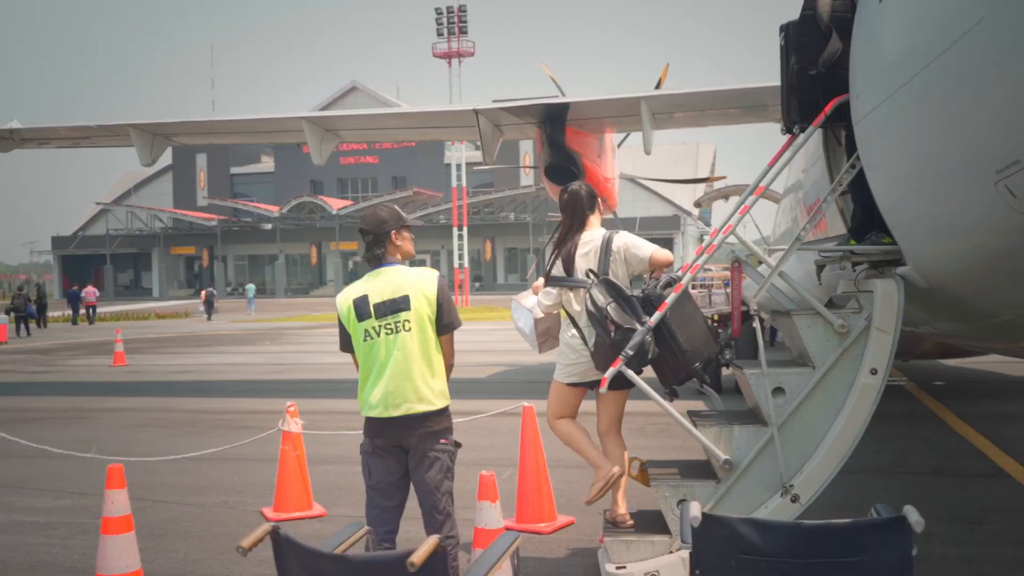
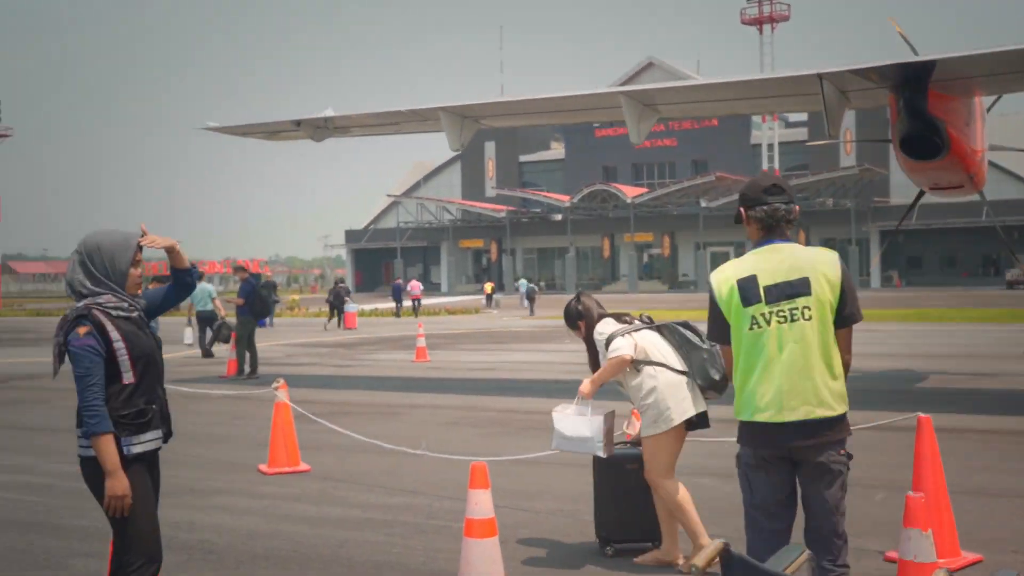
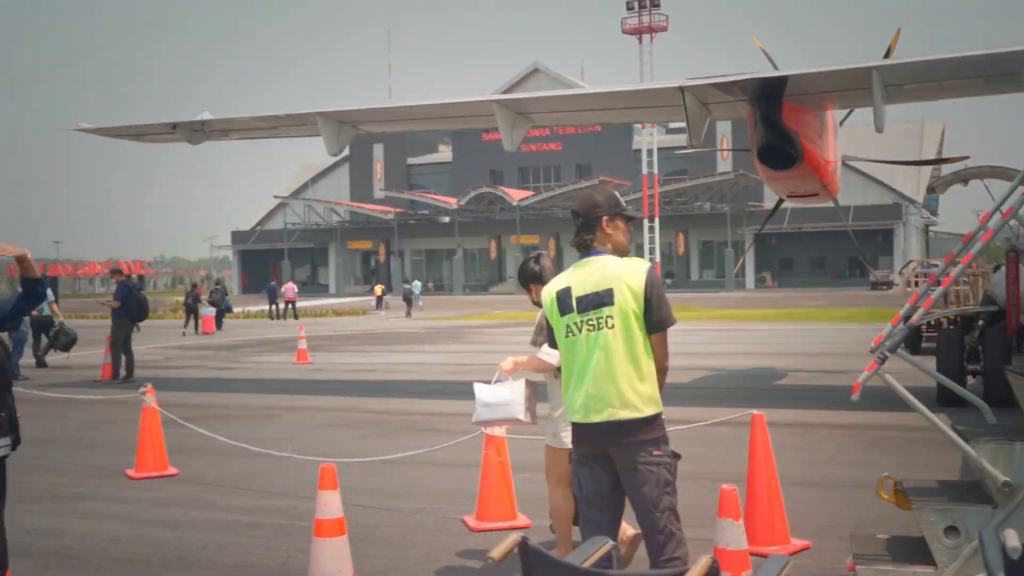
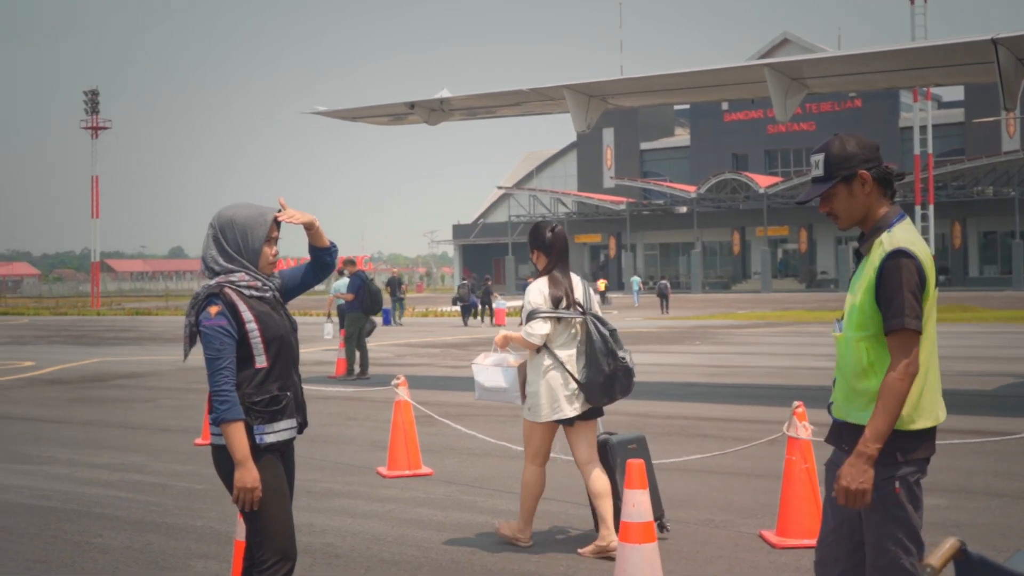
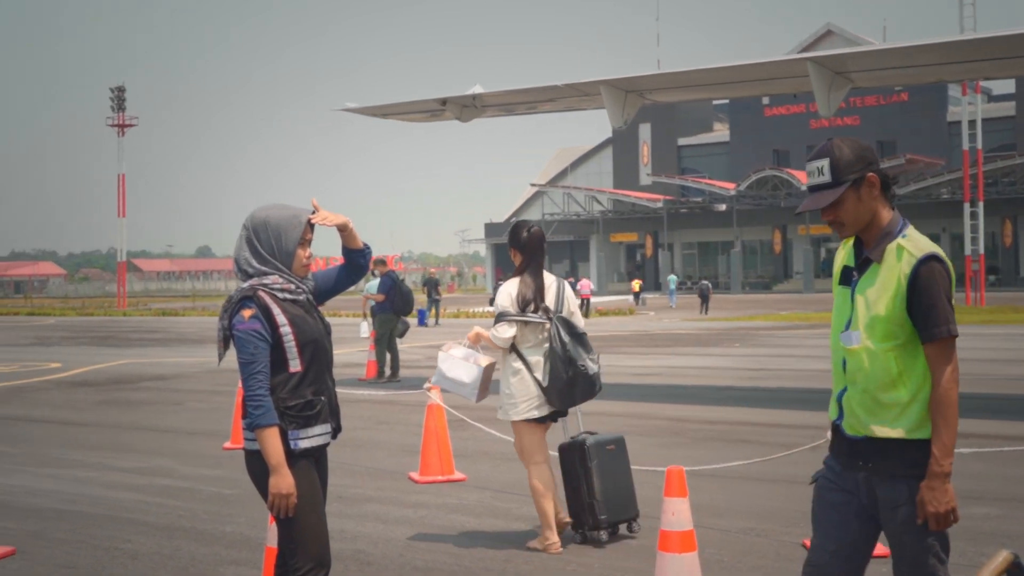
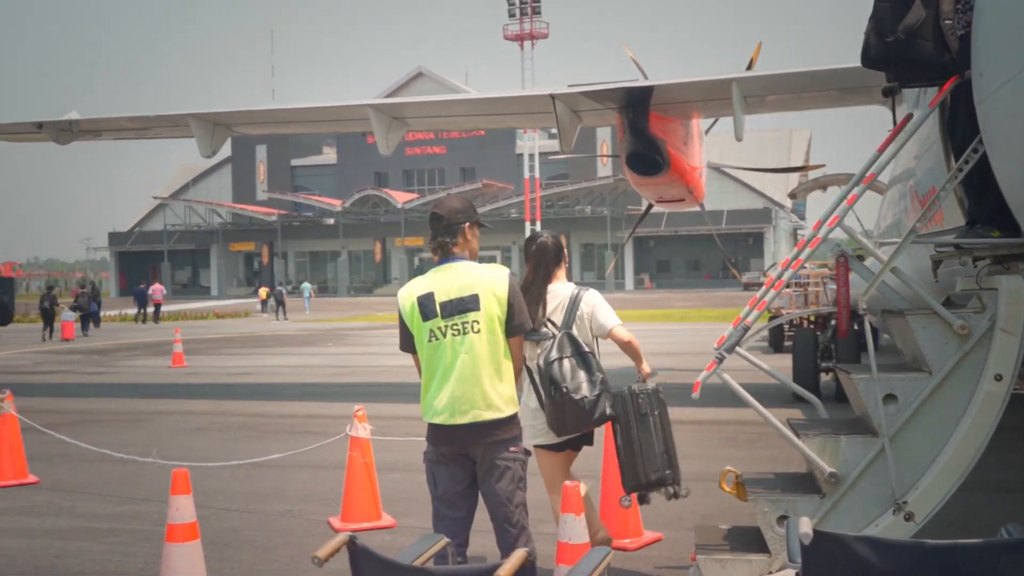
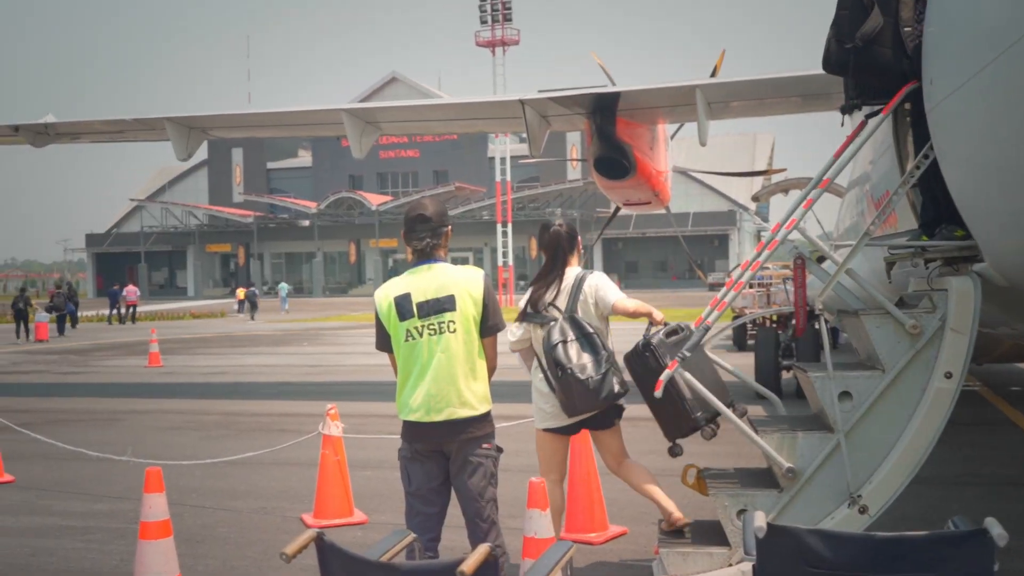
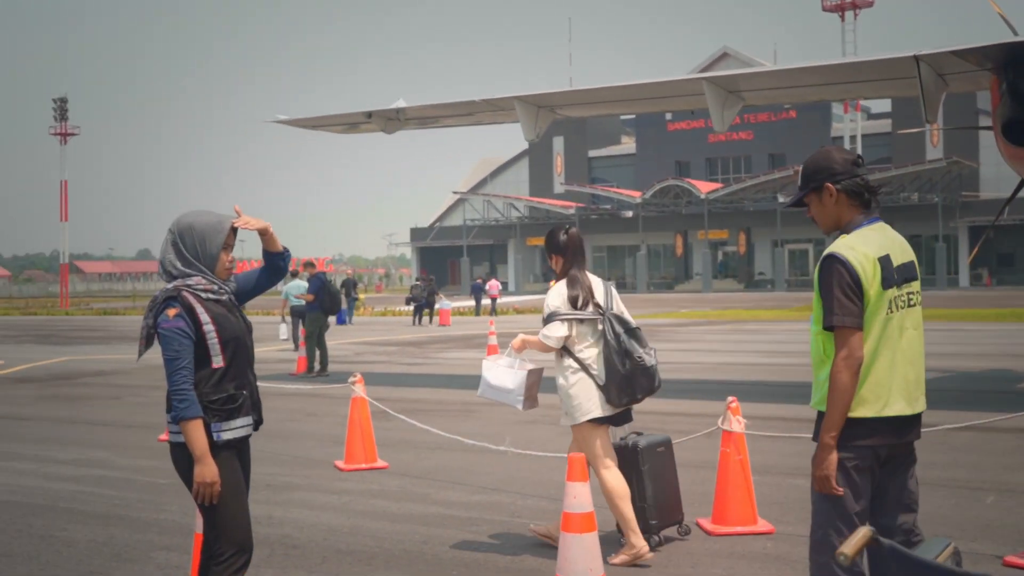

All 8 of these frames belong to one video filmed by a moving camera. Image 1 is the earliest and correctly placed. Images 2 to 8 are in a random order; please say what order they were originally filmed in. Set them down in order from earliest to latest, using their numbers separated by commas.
7, 6, 3, 2, 8, 4, 5
